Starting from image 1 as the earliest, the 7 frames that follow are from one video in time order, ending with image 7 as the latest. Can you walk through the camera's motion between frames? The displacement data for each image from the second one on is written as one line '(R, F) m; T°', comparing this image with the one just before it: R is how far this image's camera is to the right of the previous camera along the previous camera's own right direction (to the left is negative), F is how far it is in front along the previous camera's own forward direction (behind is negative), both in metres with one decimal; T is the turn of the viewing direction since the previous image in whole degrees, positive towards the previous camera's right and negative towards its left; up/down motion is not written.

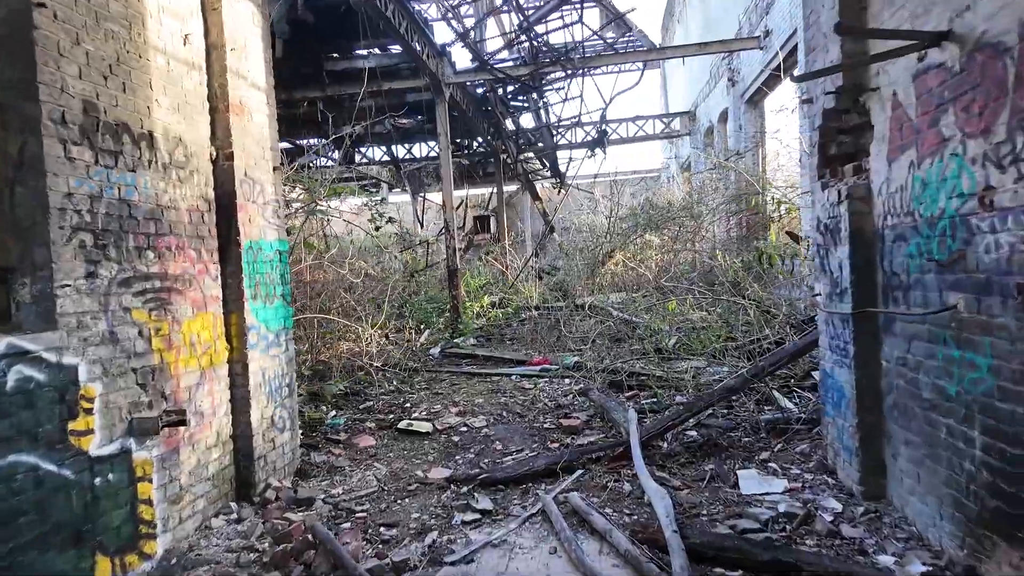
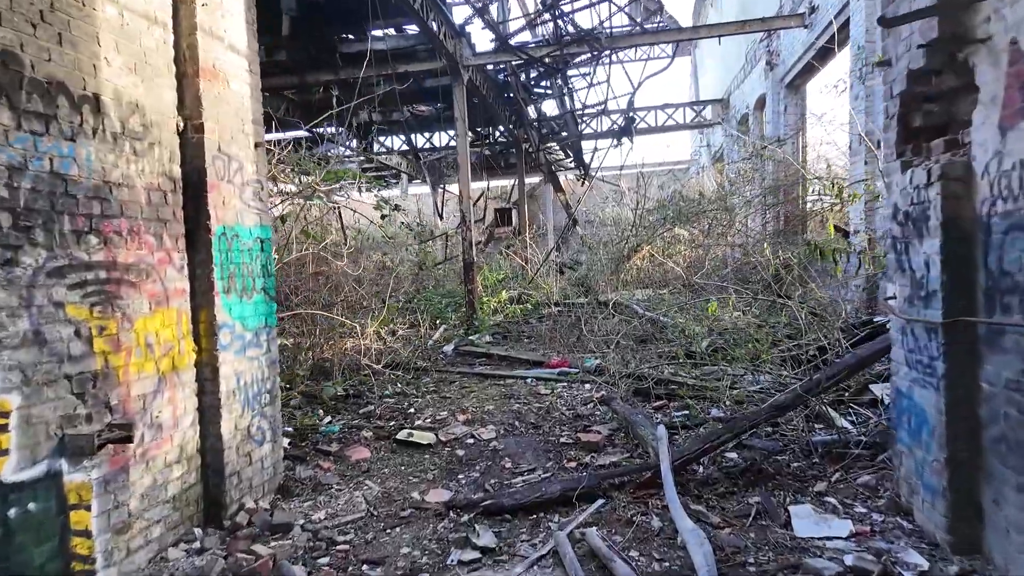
(0.0, +0.4) m; -2°
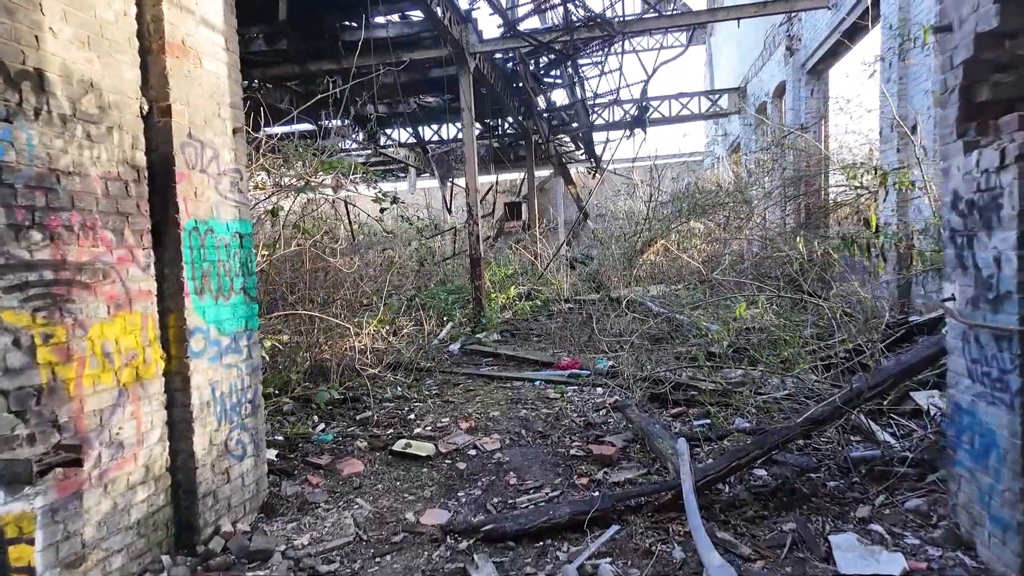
(0.0, +0.3) m; -1°
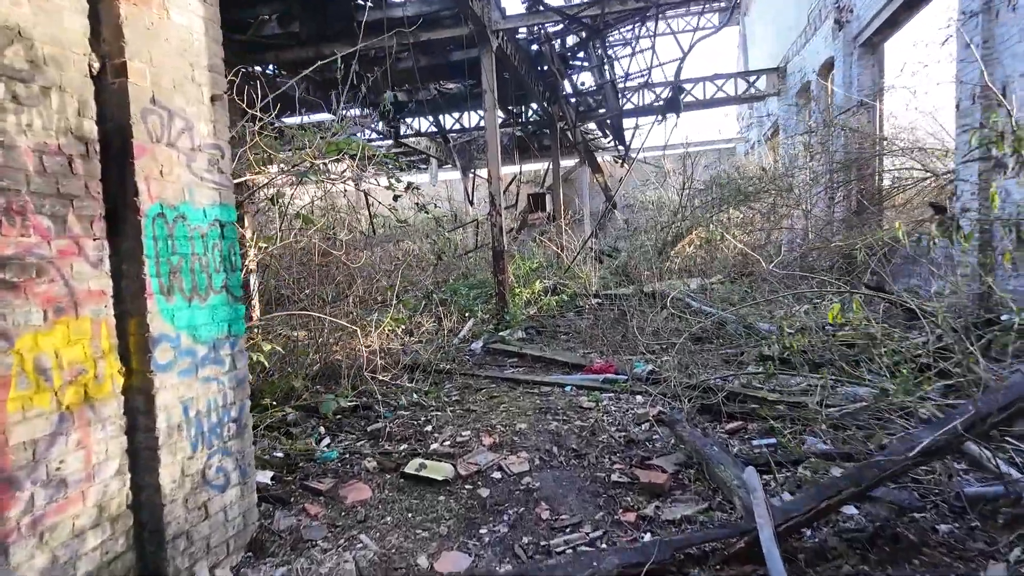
(0.0, +0.5) m; -2°
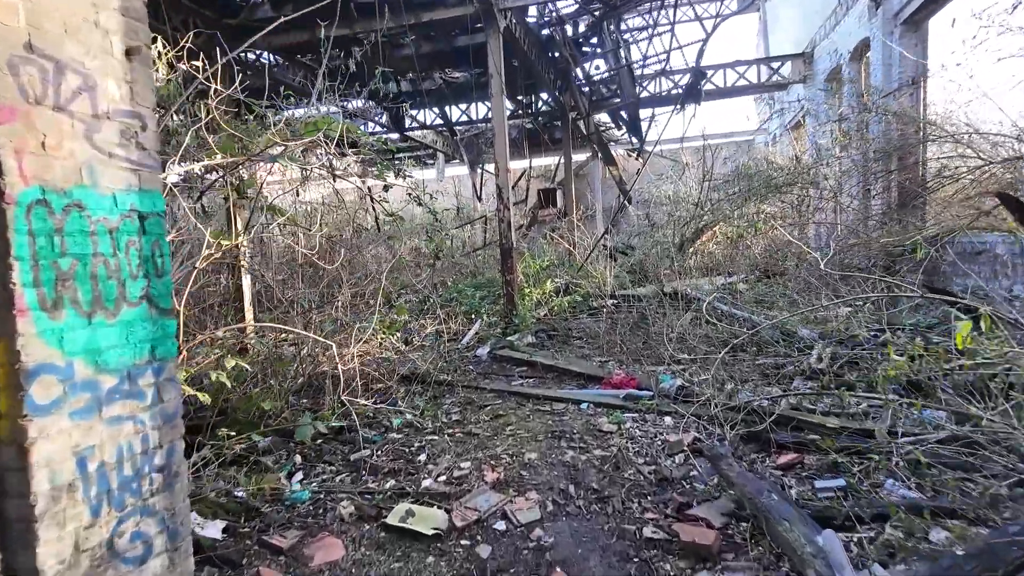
(0.0, +0.5) m; -1°
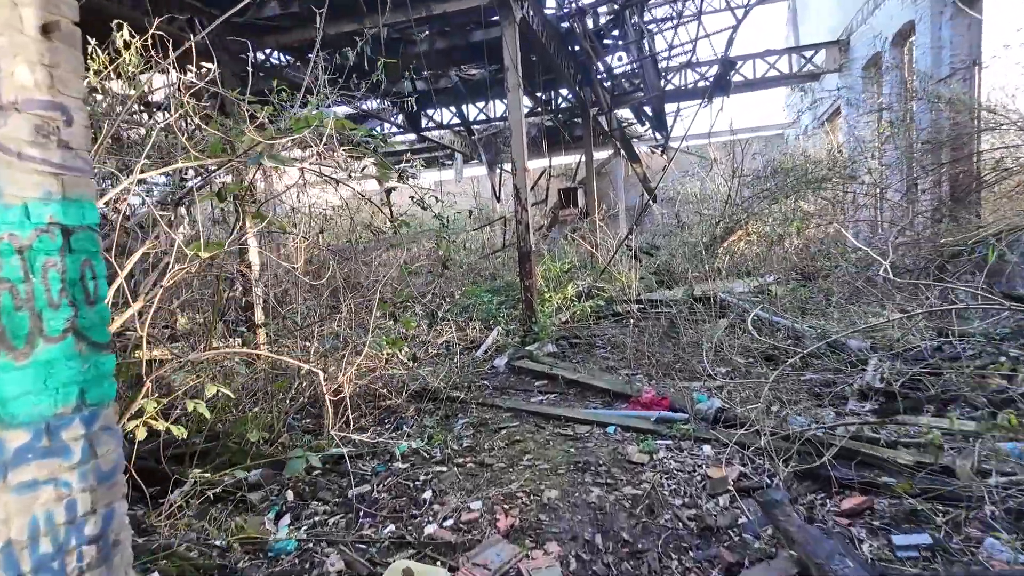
(0.0, +0.4) m; -2°
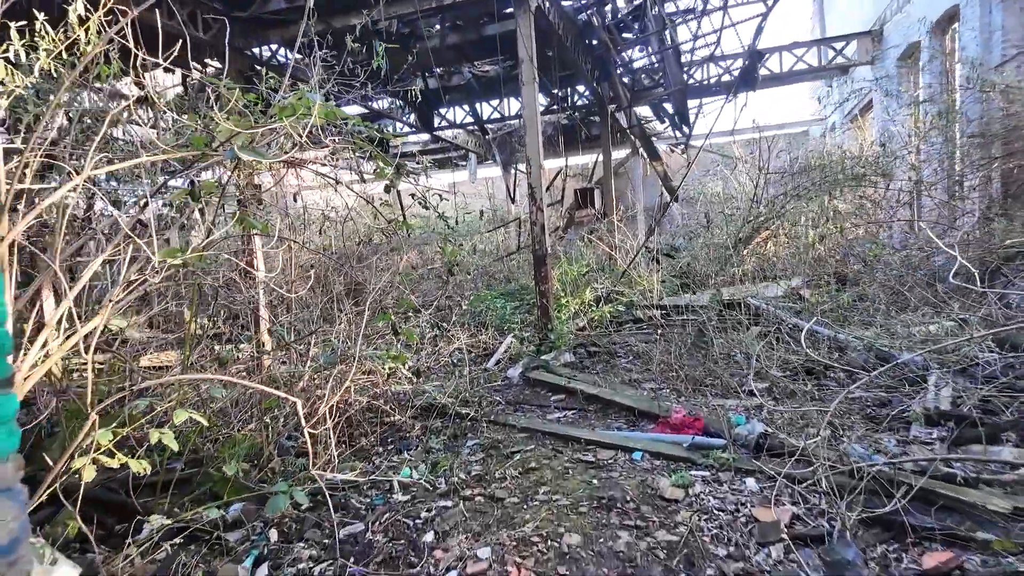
(0.0, +0.3) m; -1°
